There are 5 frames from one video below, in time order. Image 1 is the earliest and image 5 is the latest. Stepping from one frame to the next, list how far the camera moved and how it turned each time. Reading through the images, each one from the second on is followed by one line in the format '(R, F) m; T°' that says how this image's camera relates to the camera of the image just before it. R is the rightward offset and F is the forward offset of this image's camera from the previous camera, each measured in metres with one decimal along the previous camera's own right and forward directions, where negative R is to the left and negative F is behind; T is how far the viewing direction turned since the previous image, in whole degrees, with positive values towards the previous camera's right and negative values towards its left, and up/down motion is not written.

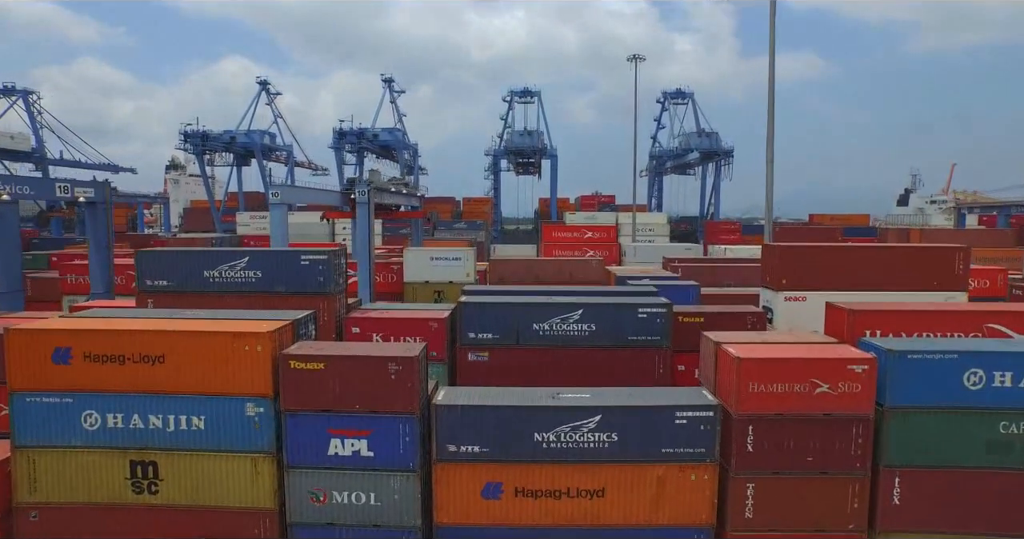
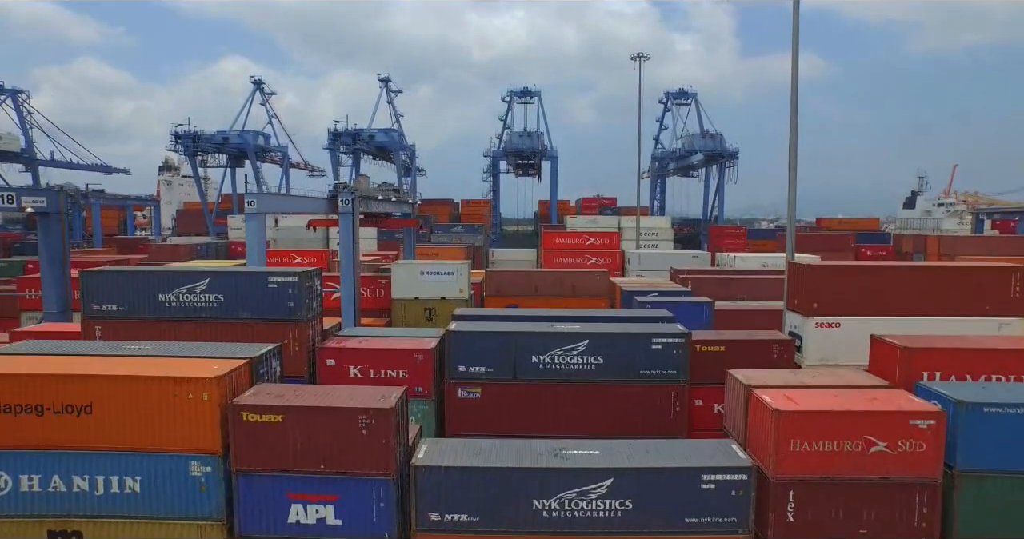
(+0.1, +1.4) m; 0°
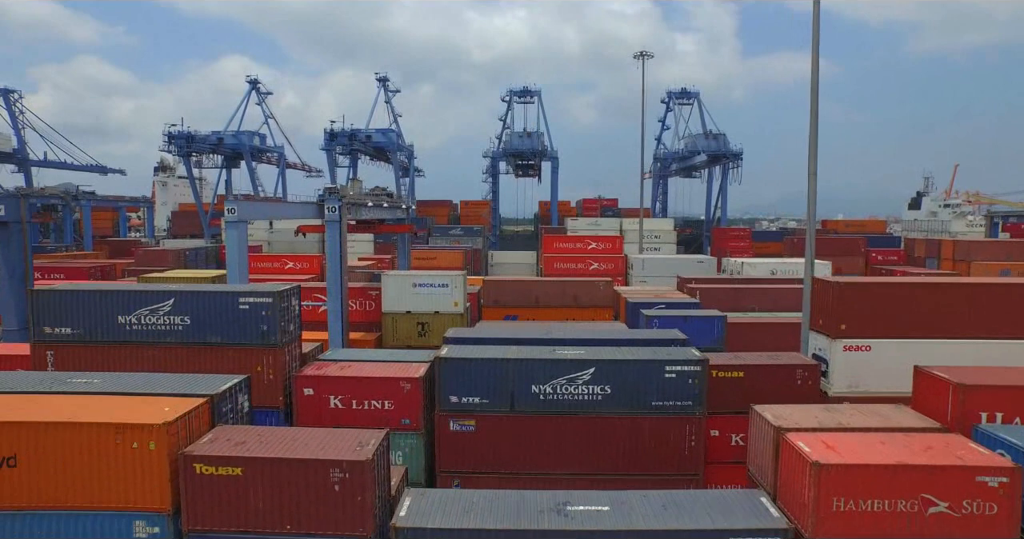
(0.0, +1.0) m; 0°
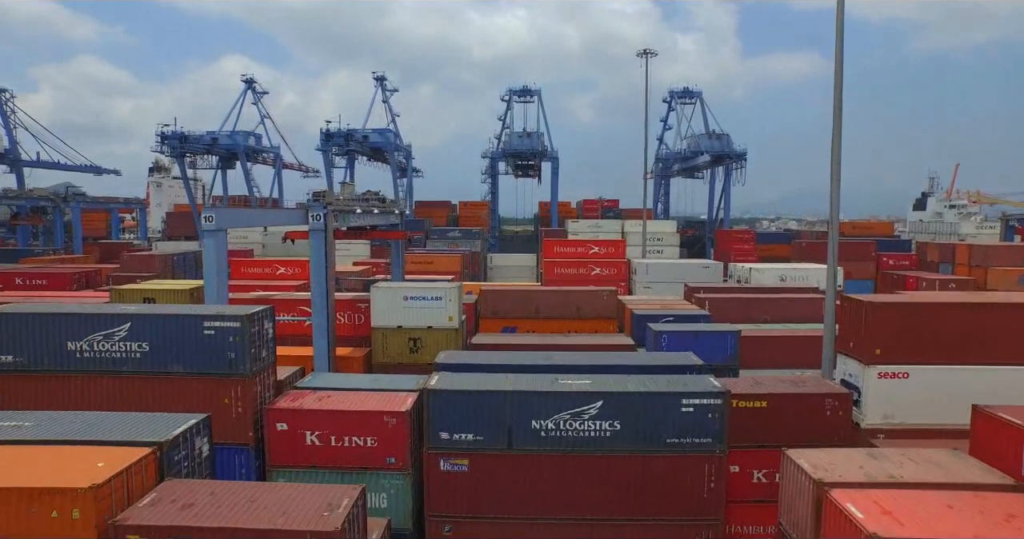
(0.0, +1.0) m; 0°
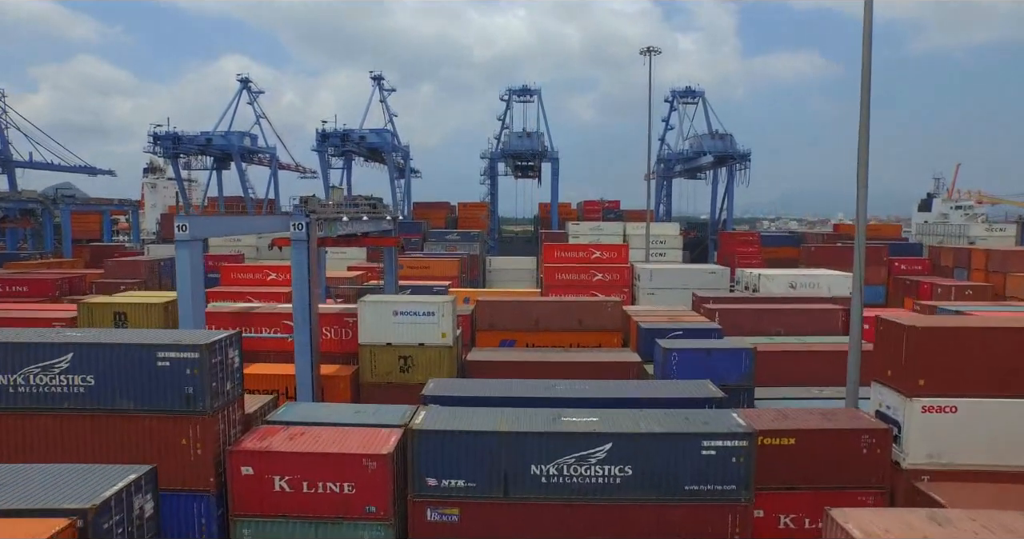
(+0.1, +1.0) m; 0°
